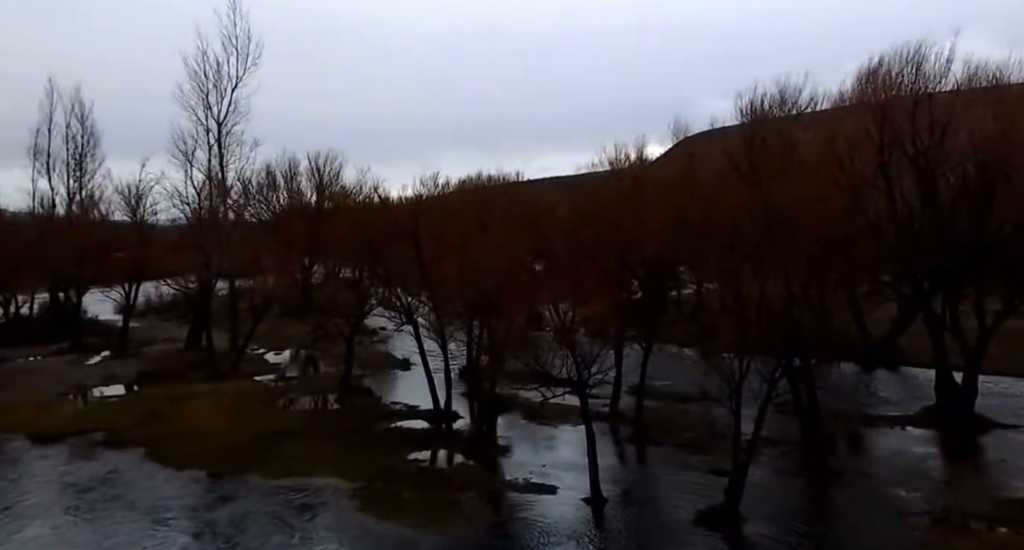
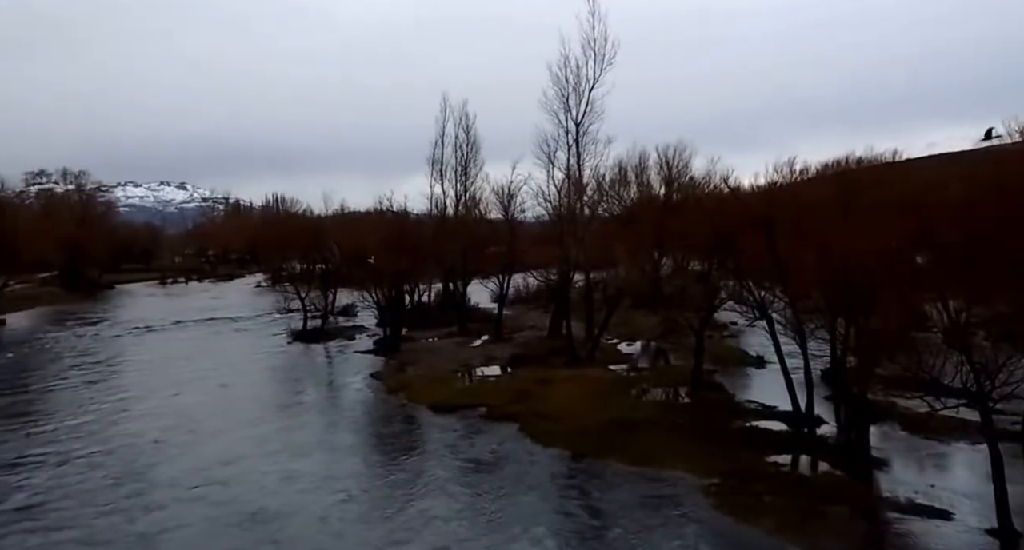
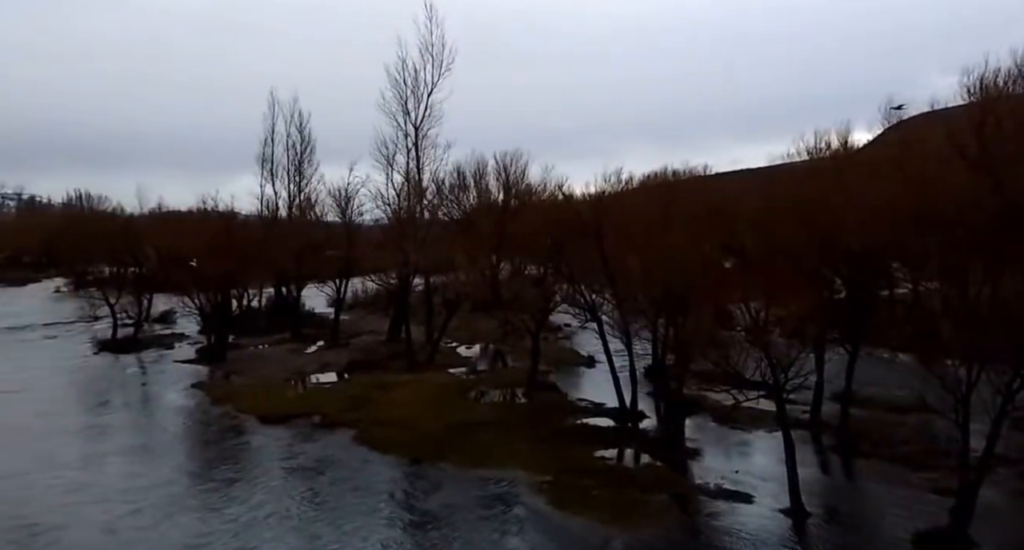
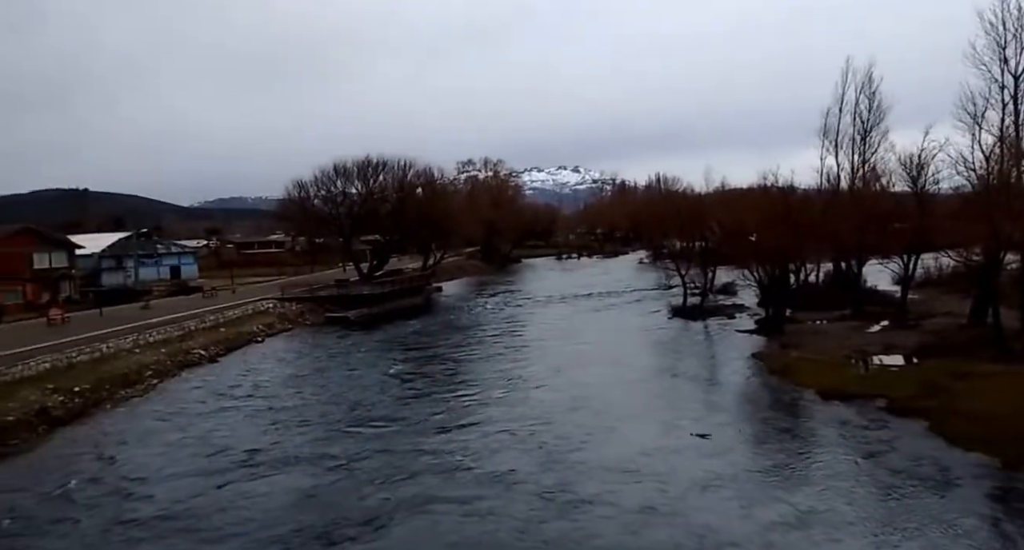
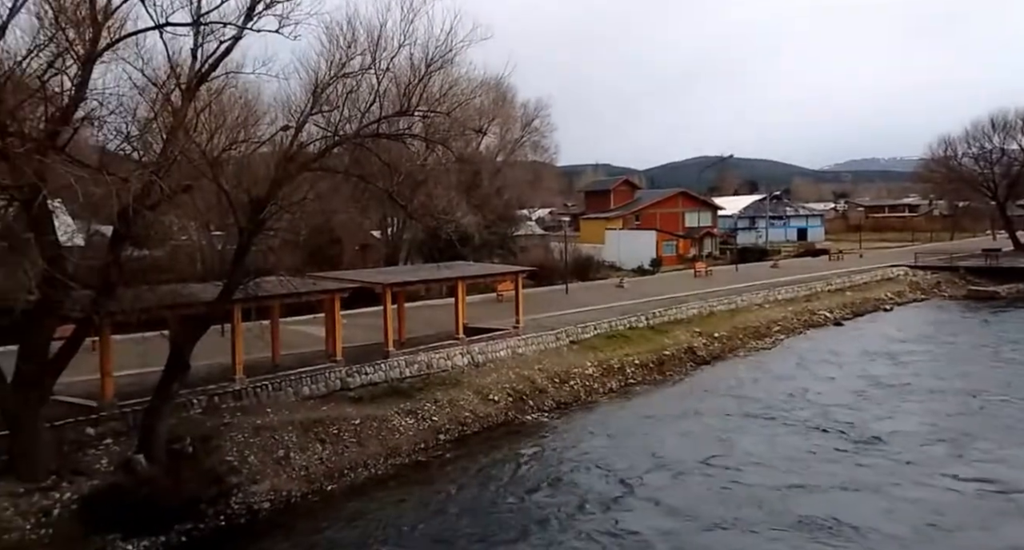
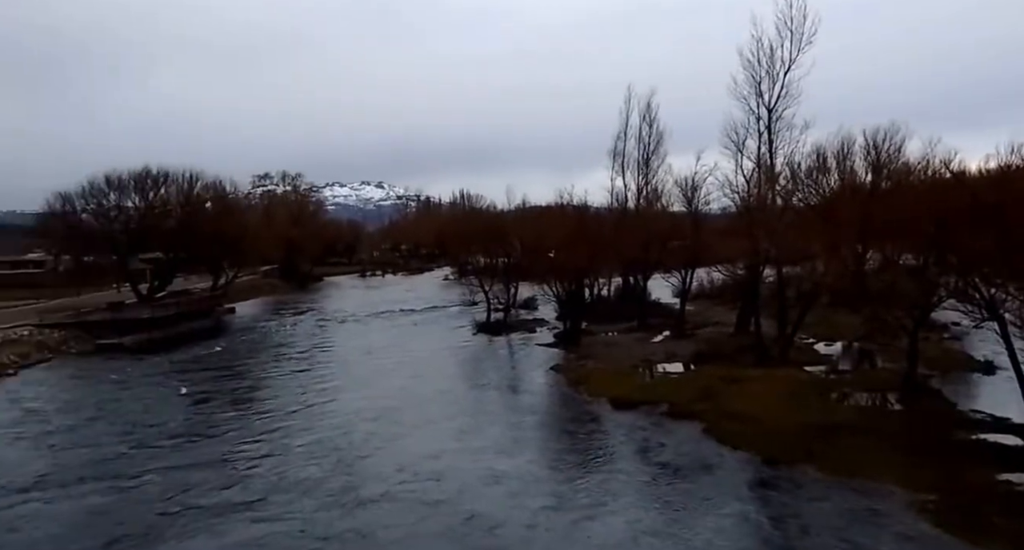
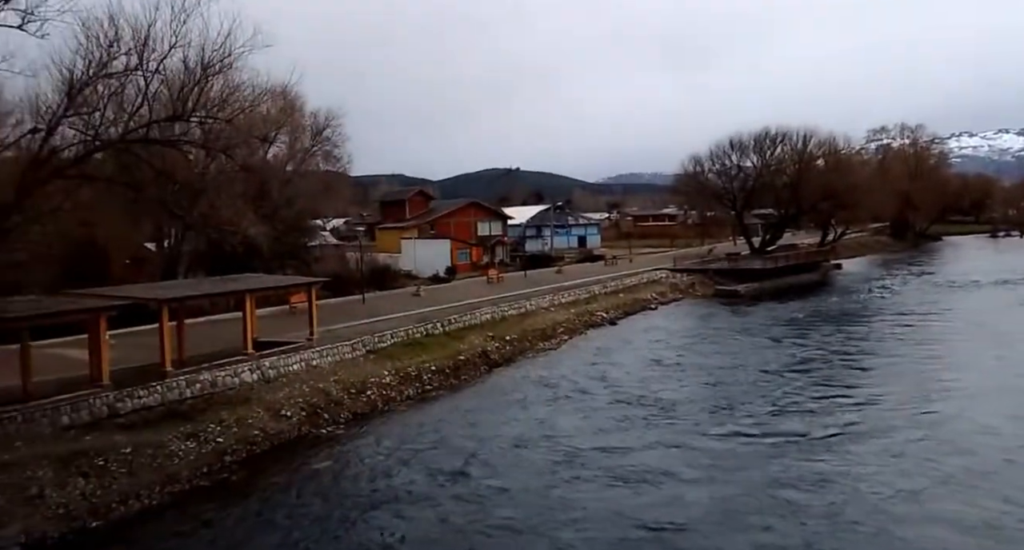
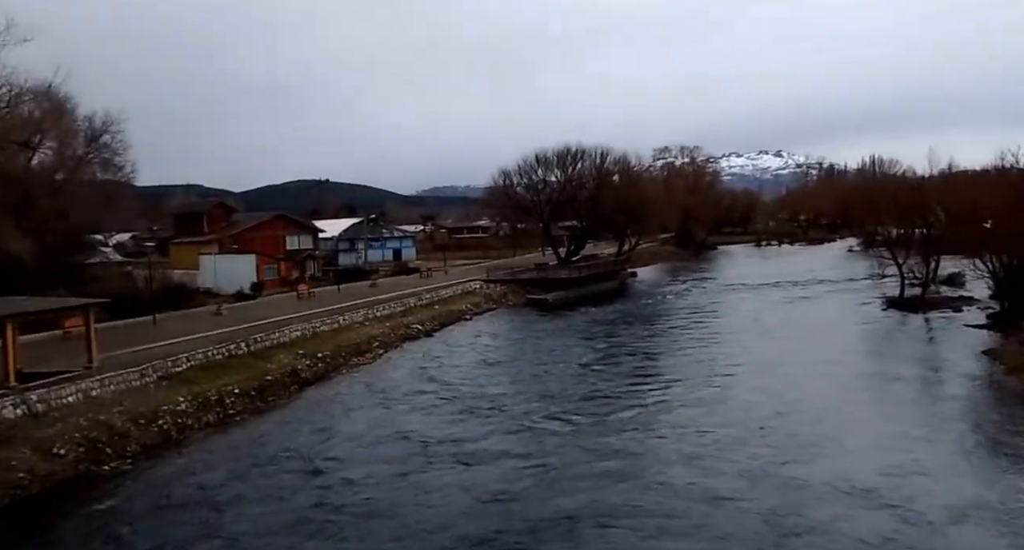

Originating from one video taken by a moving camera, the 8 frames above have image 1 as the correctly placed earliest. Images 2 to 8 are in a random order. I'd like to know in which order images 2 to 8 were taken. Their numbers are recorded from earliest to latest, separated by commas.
3, 2, 6, 4, 8, 7, 5
